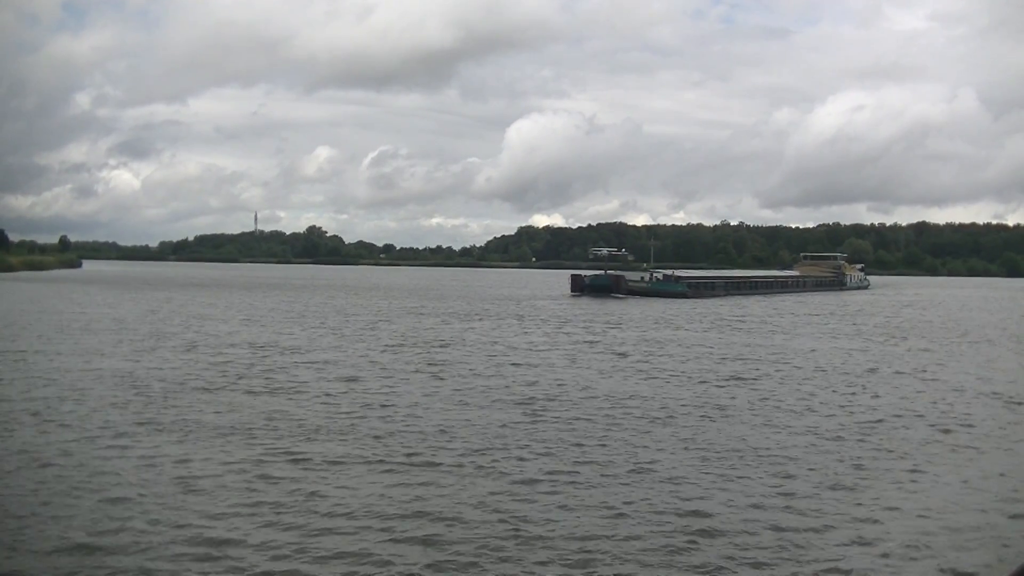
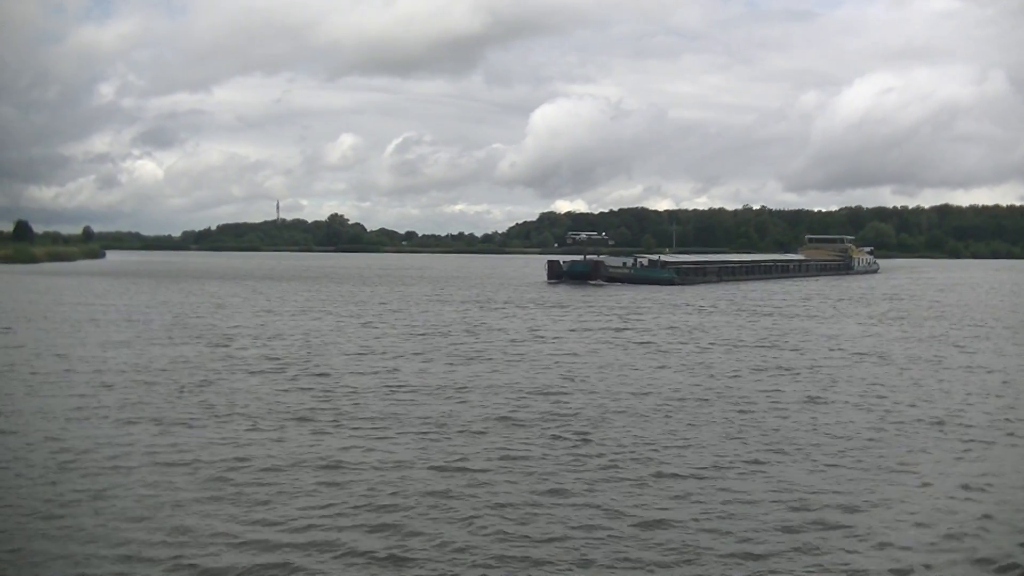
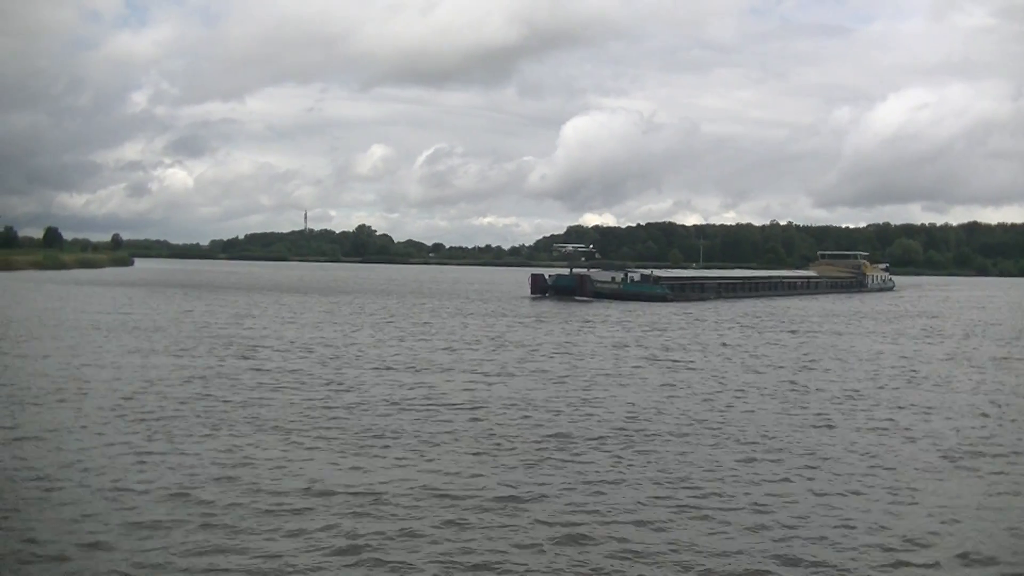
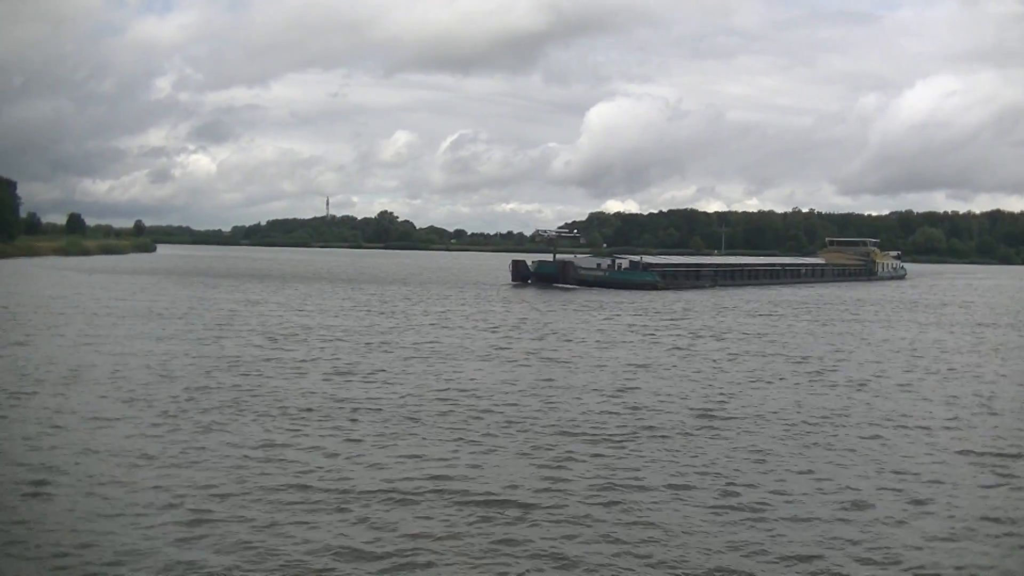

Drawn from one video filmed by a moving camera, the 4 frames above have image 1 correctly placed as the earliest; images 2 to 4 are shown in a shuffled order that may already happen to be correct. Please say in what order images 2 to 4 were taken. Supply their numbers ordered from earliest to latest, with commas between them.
2, 3, 4
